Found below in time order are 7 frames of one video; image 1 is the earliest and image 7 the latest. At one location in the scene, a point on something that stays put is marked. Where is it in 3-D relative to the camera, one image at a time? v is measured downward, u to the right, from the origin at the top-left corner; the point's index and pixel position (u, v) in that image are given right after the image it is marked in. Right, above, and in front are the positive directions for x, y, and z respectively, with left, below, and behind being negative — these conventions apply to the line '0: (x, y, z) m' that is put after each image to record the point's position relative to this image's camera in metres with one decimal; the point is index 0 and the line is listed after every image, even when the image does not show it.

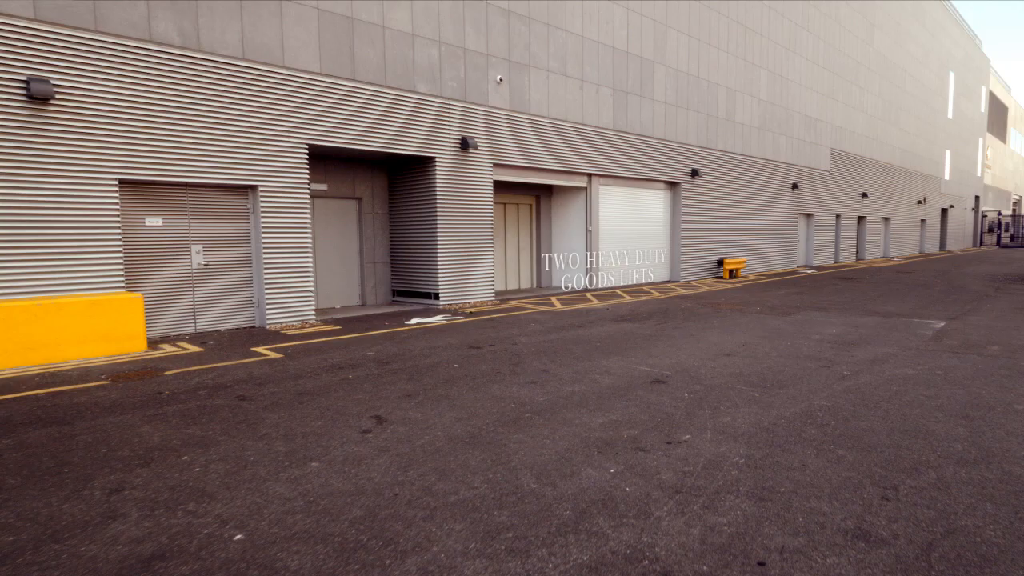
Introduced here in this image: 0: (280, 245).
0: (-3.9, +0.7, +11.0) m
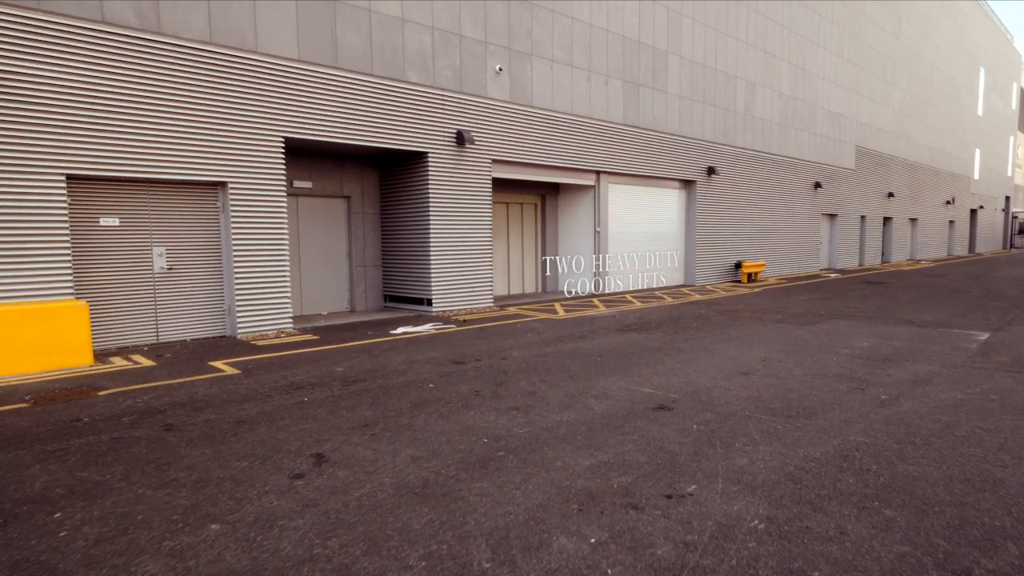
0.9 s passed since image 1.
0: (-4.0, +0.6, +10.1) m
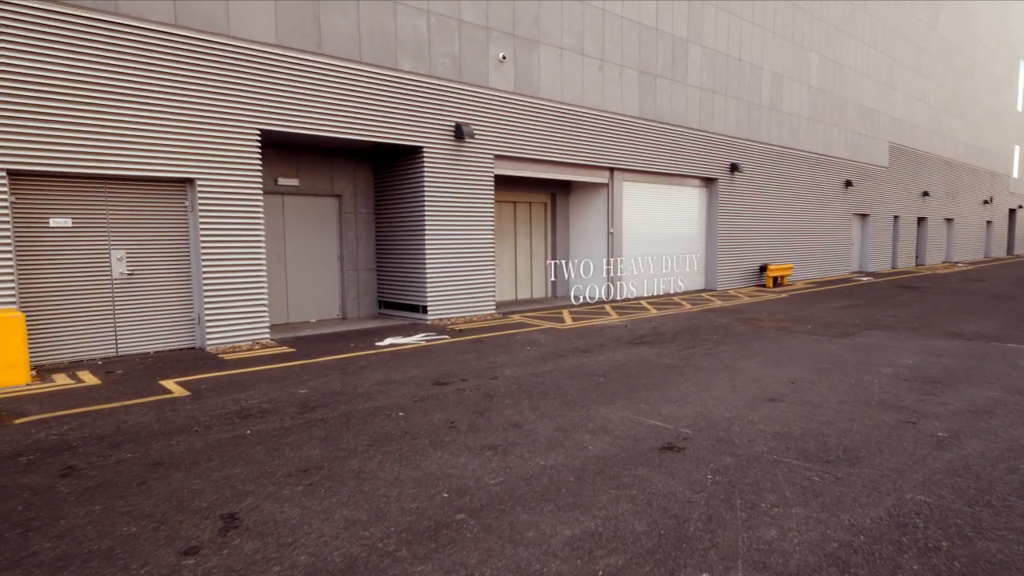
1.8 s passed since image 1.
0: (-4.0, +0.5, +9.2) m
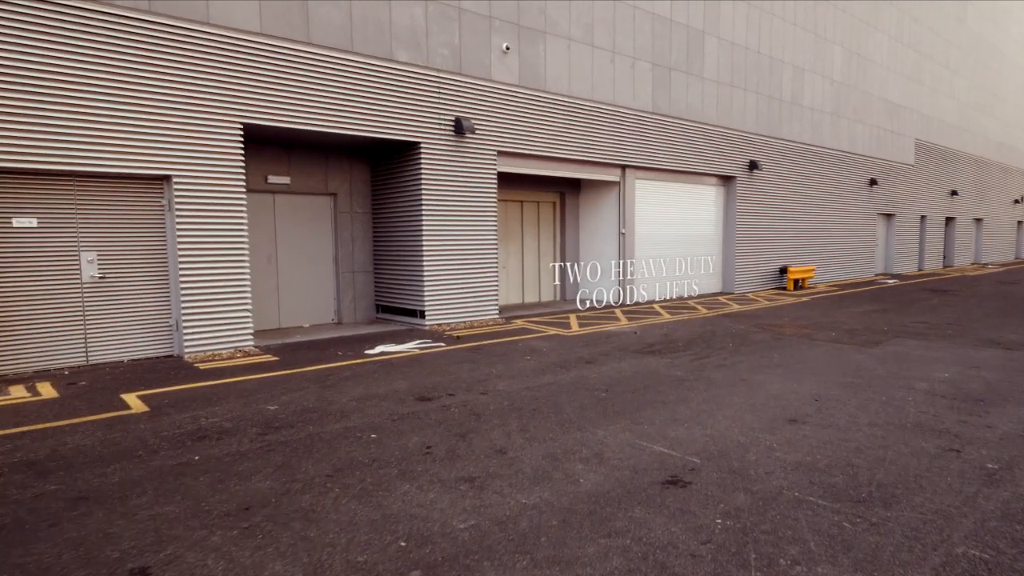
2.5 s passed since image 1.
0: (-4.0, +0.5, +8.6) m
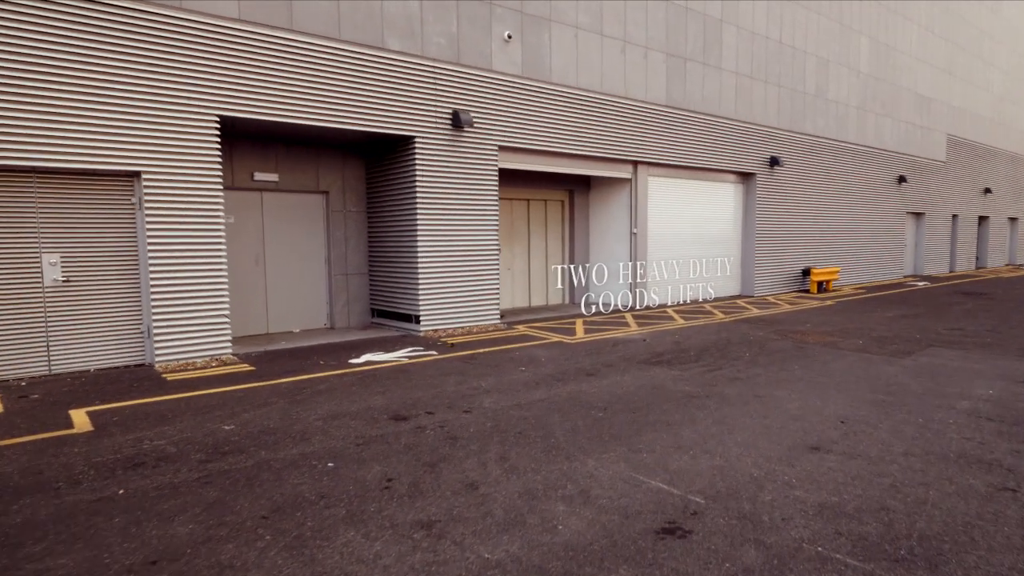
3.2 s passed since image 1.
0: (-4.1, +0.4, +8.1) m
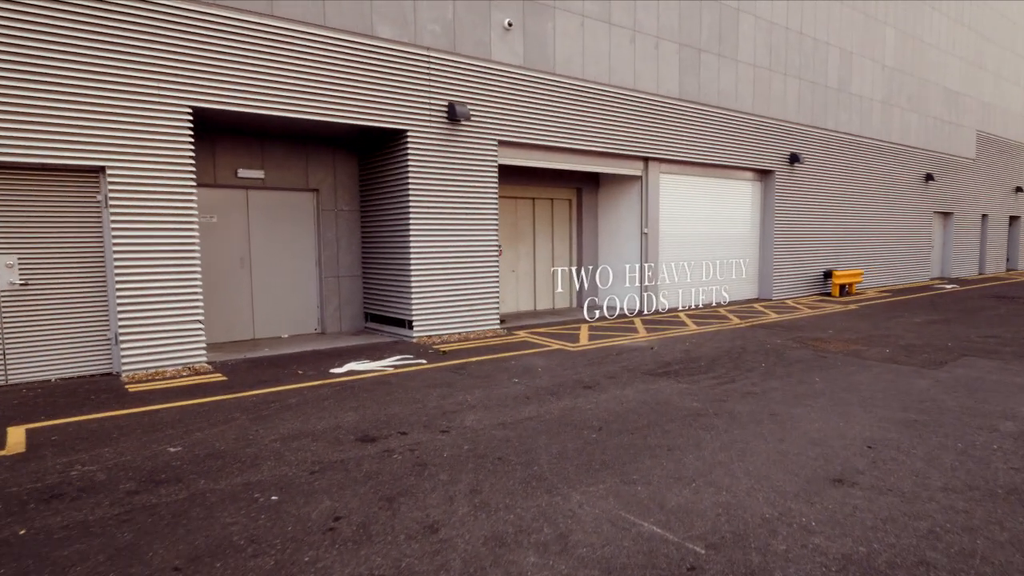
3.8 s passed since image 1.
0: (-4.2, +0.4, +7.5) m
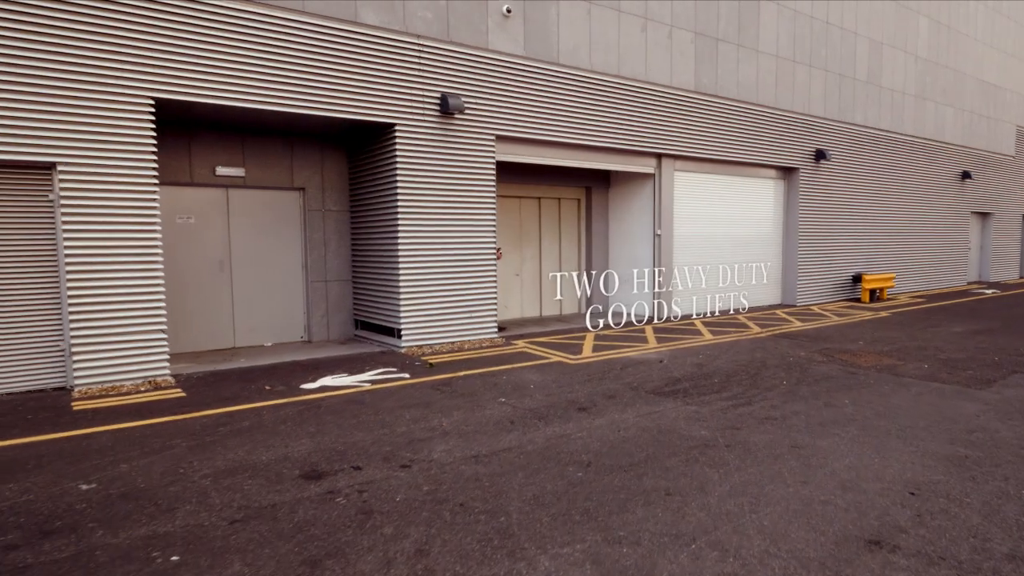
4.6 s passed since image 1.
0: (-4.3, +0.3, +6.9) m
